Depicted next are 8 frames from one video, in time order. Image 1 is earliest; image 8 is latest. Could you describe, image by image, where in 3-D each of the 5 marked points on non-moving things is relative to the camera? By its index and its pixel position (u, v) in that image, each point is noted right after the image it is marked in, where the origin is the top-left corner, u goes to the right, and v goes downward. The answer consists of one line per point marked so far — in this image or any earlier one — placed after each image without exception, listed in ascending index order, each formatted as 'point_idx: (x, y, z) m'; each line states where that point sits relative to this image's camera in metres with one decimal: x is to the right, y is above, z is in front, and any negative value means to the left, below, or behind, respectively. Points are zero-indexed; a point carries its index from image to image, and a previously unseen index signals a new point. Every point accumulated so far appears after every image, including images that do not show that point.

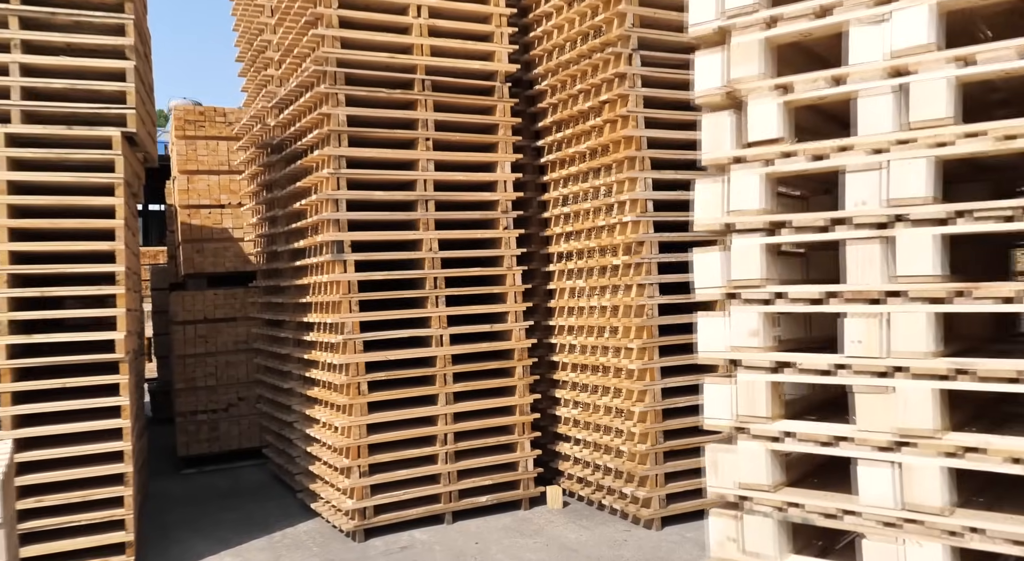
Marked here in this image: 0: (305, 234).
0: (-2.2, +0.5, +8.6) m
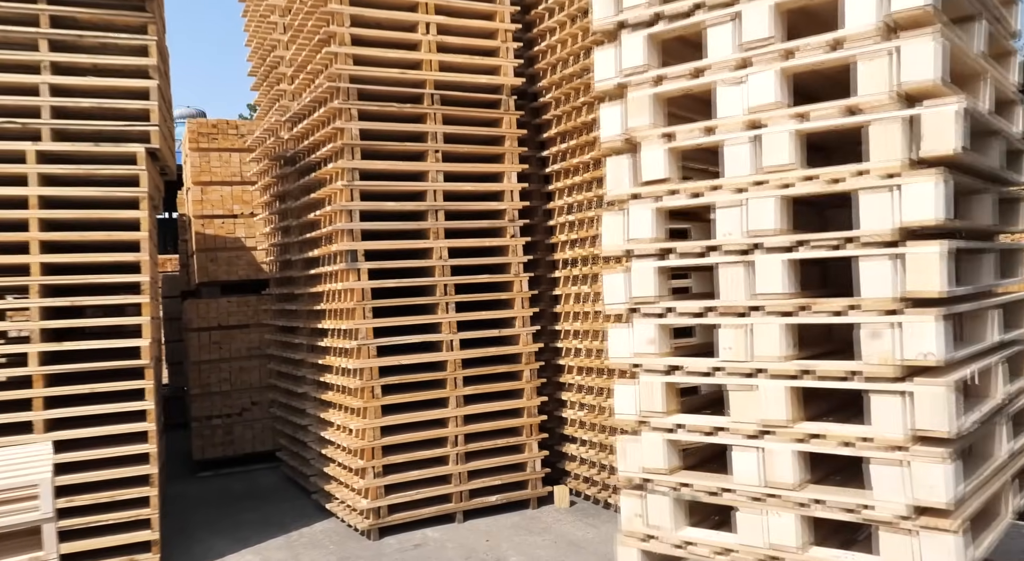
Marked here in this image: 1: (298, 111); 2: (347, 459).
0: (-2.1, +0.4, +8.9) m
1: (-2.2, +1.8, +8.6) m
2: (-1.6, -1.7, +7.9) m
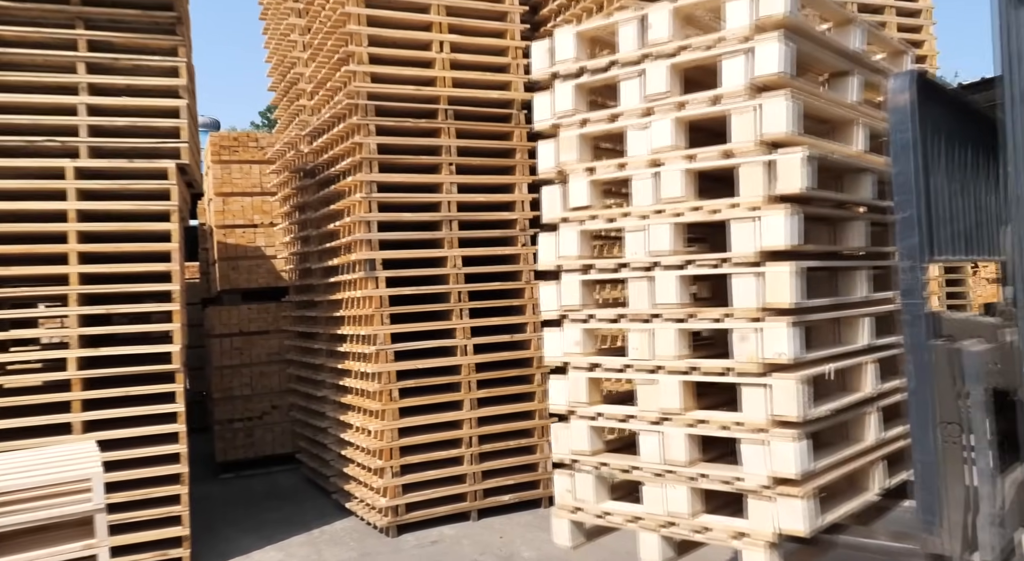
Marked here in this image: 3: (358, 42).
0: (-2.0, +0.3, +9.3) m
1: (-2.1, +1.7, +9.0) m
2: (-1.5, -1.8, +8.3) m
3: (-1.5, +2.3, +7.8) m
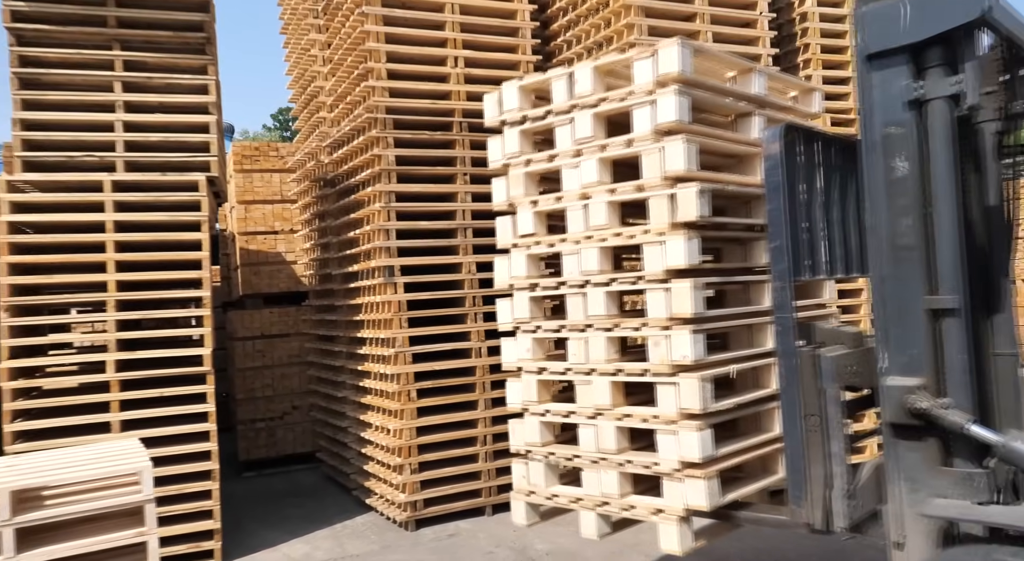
0: (-1.8, +0.2, +9.7) m
1: (-2.0, +1.6, +9.4) m
2: (-1.3, -1.8, +8.7) m
3: (-1.3, +2.2, +8.2) m
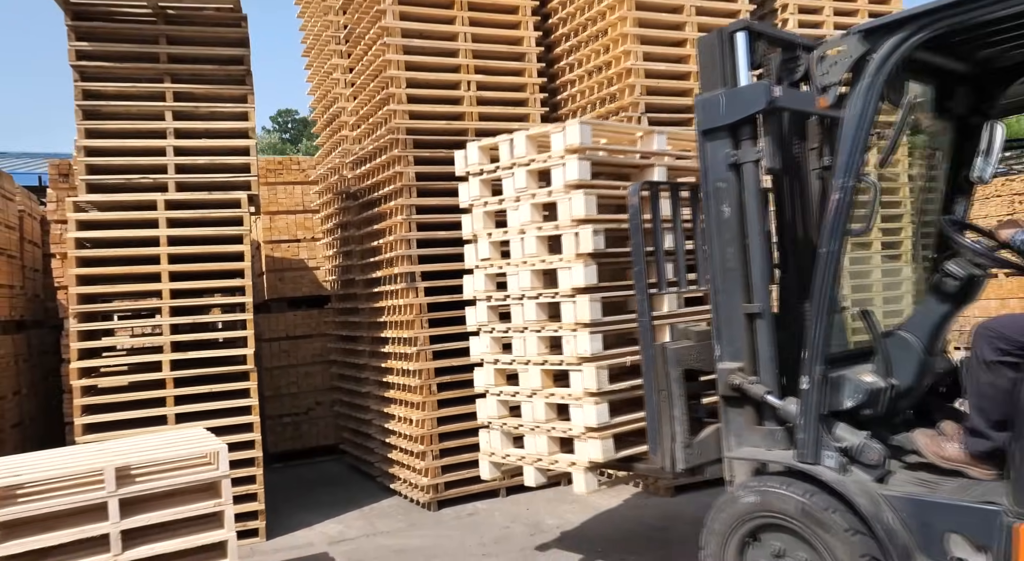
0: (-1.7, +0.2, +10.6) m
1: (-1.9, +1.6, +10.3) m
2: (-1.2, -1.9, +9.6) m
3: (-1.2, +2.1, +9.1) m
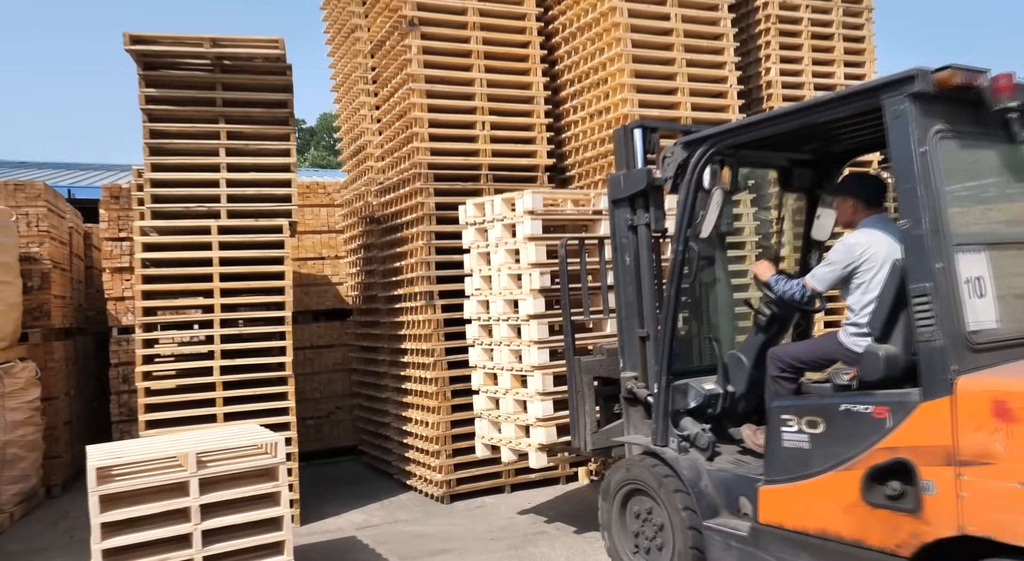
0: (-1.5, 0.0, +11.8) m
1: (-1.7, +1.3, +11.6) m
2: (-1.1, -2.1, +10.8) m
3: (-1.1, +1.9, +10.3) m
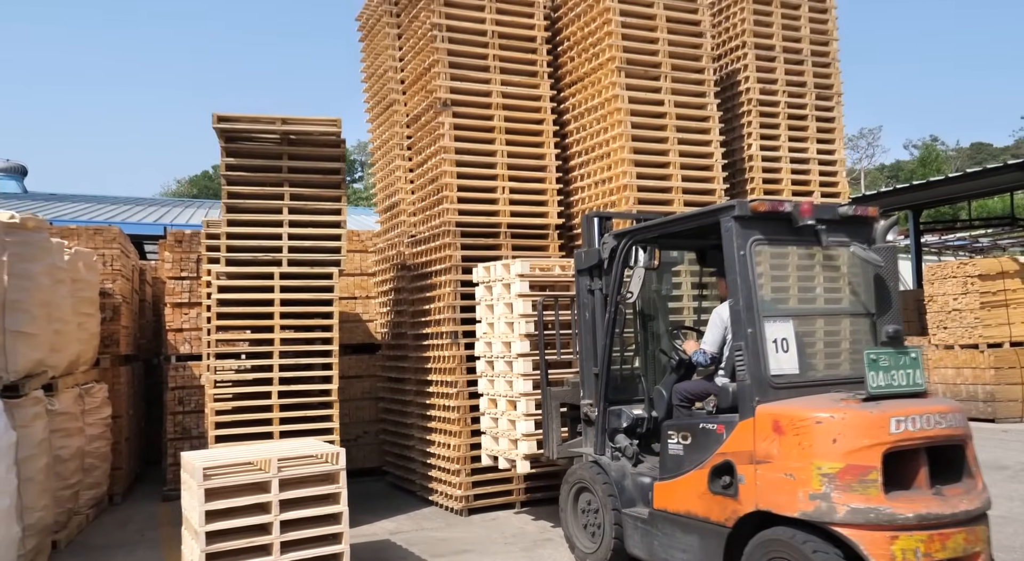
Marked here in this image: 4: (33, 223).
0: (-1.3, -0.6, +13.2) m
1: (-1.4, +0.8, +13.0) m
2: (-0.9, -2.7, +12.0) m
3: (-0.9, +1.4, +11.7) m
4: (-3.1, +0.4, +5.5) m
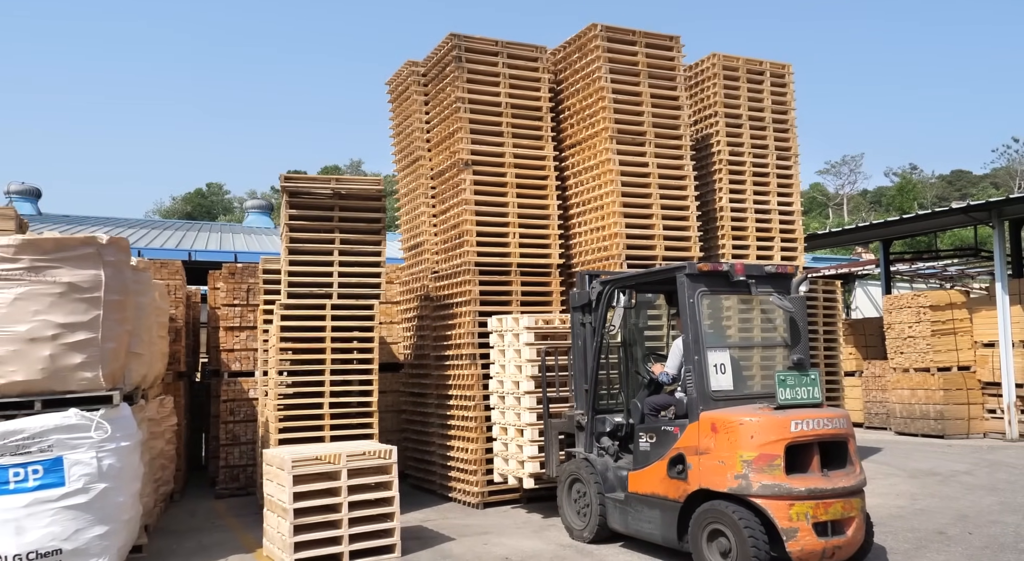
0: (-1.2, -1.1, +14.6) m
1: (-1.3, +0.3, +14.4) m
2: (-0.9, -3.1, +13.4) m
3: (-0.8, +1.0, +13.2) m
4: (-3.1, +0.1, +6.8) m
